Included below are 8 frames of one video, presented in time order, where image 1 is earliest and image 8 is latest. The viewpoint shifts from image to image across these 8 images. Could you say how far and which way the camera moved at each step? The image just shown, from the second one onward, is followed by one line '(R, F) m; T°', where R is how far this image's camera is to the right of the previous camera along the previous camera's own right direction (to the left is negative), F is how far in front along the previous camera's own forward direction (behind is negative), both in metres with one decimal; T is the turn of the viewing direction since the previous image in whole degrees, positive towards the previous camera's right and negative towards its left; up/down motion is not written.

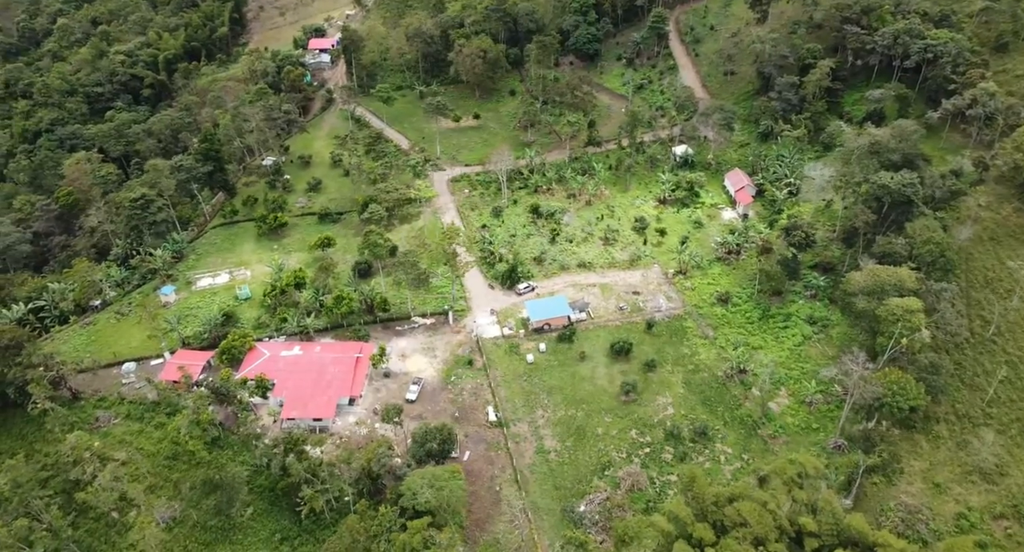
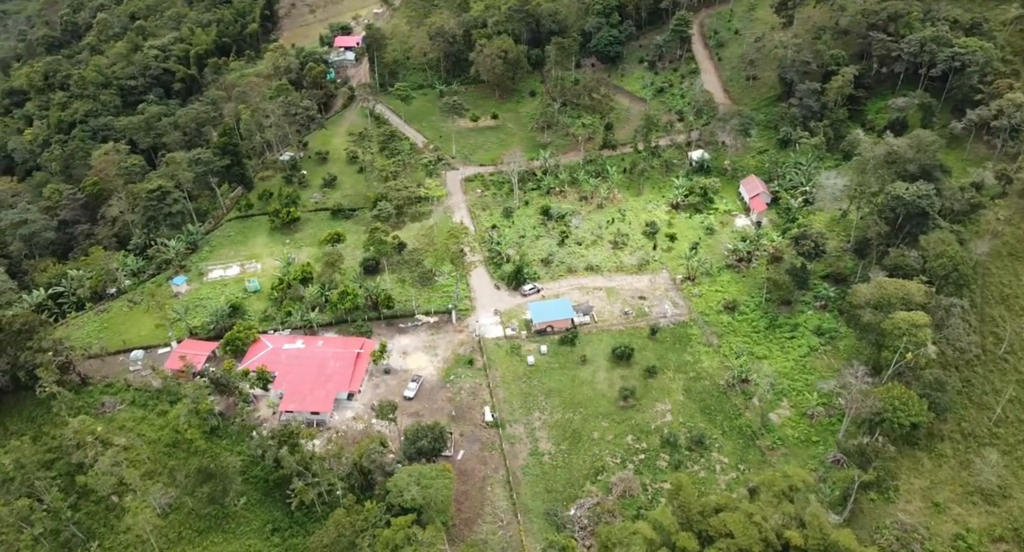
(+1.7, 0.0) m; -2°
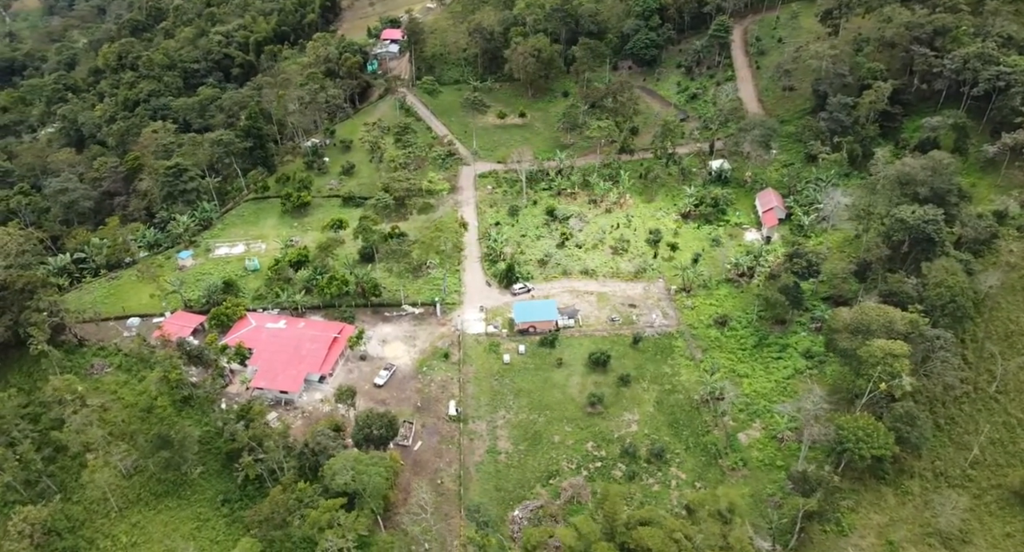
(+5.6, +0.3) m; -5°
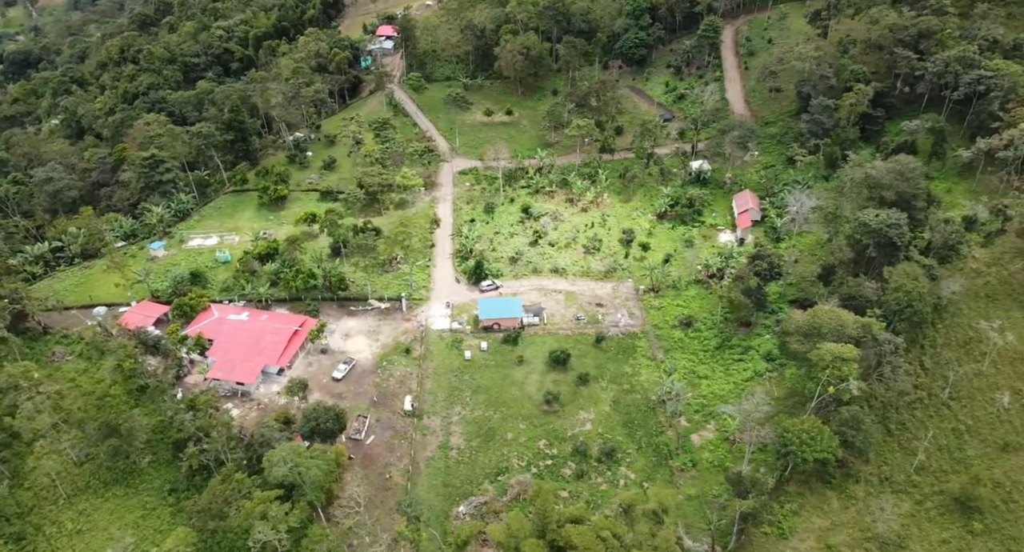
(+3.5, 0.0) m; -1°
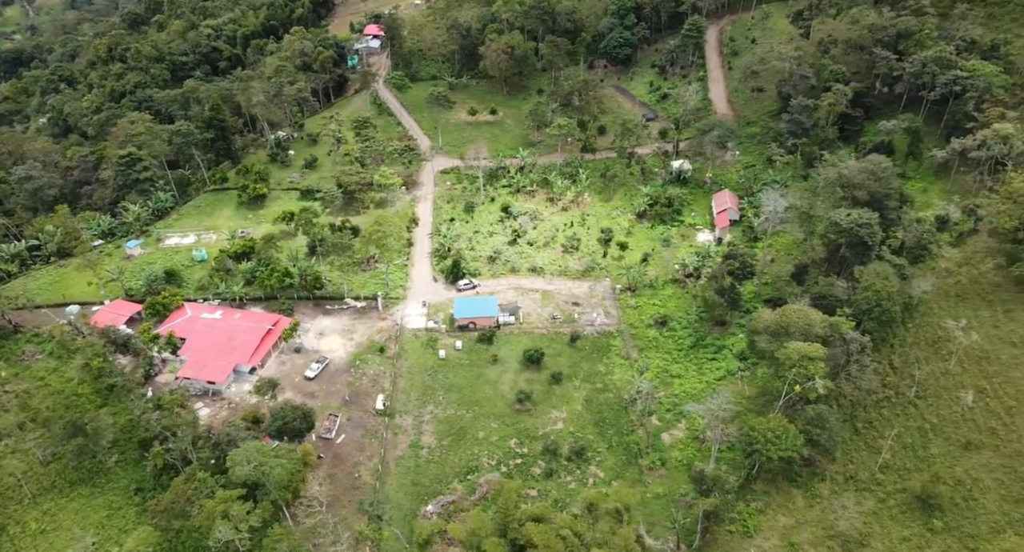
(+1.6, 0.0) m; 0°
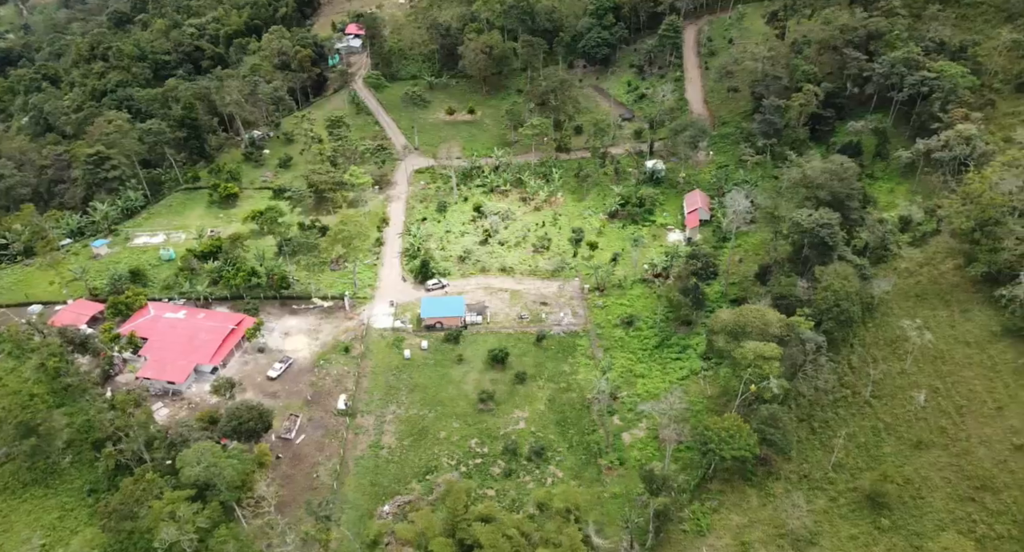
(+2.1, 0.0) m; +1°
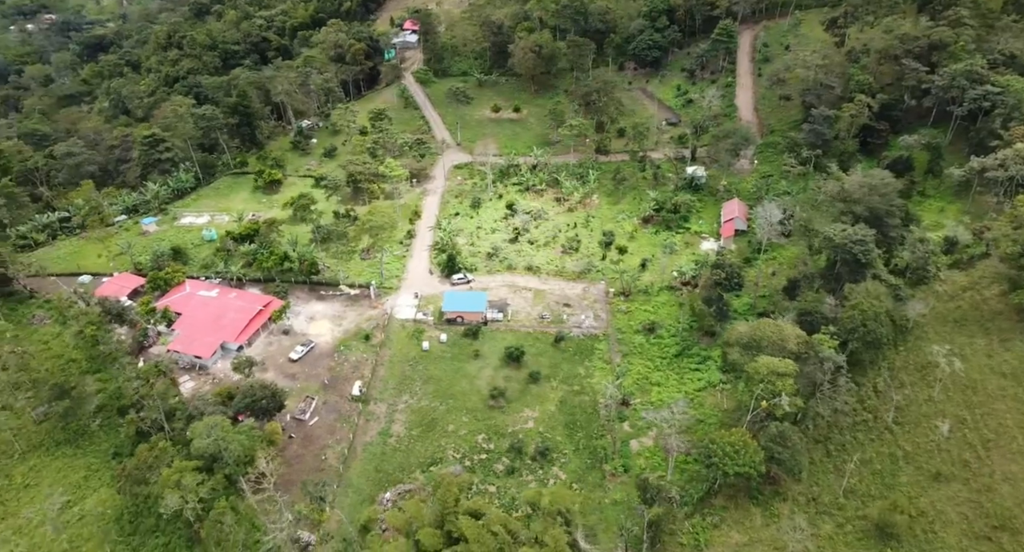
(+2.4, 0.0) m; -5°
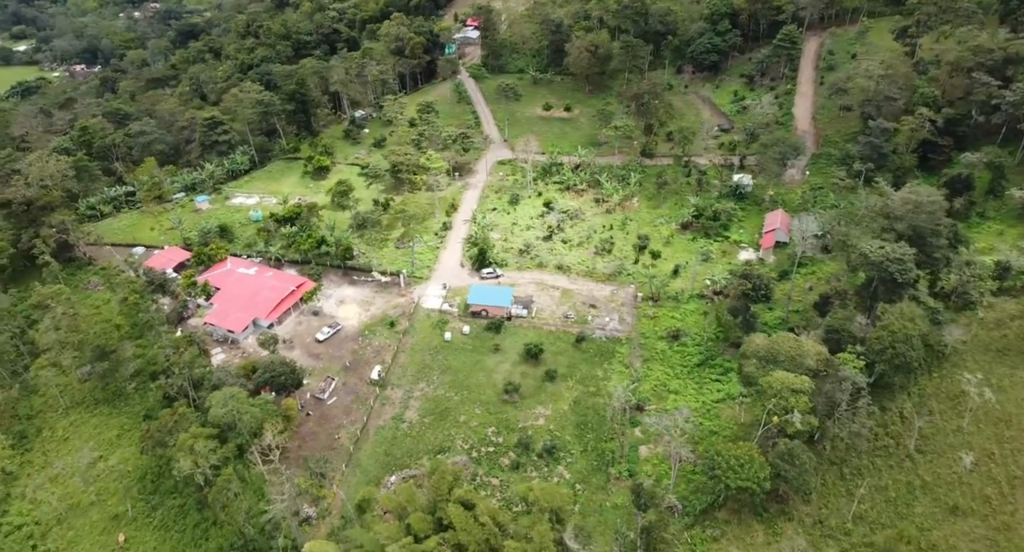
(+2.6, -0.1) m; -5°
